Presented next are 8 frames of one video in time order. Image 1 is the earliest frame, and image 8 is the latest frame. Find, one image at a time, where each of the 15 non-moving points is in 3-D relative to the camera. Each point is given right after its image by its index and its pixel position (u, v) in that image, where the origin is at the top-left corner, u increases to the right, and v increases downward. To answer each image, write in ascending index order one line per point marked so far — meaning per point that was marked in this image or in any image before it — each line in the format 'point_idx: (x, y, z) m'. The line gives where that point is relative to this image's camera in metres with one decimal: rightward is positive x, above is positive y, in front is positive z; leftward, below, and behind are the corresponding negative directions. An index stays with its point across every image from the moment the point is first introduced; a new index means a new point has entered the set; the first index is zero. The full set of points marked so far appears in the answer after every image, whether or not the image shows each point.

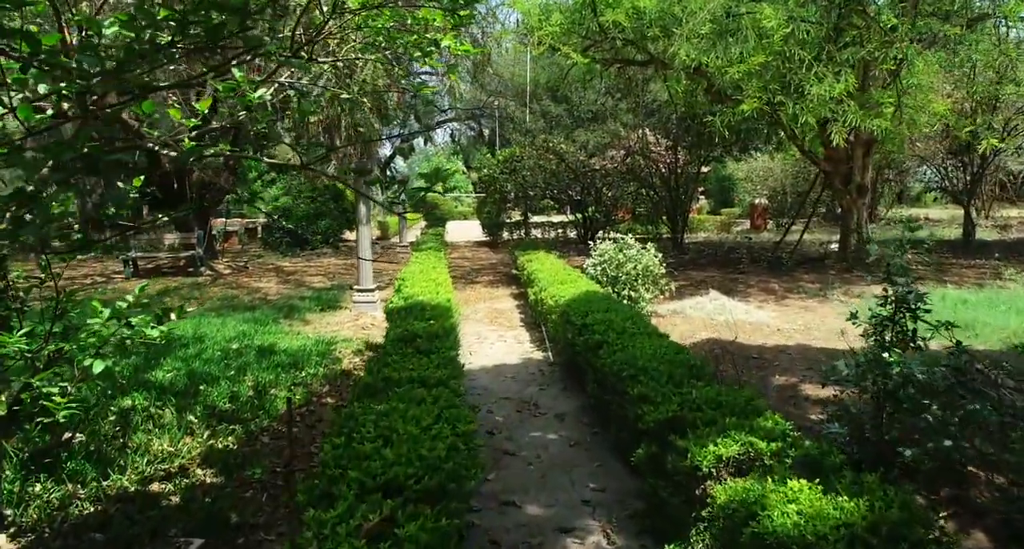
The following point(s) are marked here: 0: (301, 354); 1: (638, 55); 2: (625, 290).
0: (-1.8, -0.7, +5.9) m
1: (+1.8, +3.2, +10.5) m
2: (+1.2, -0.2, +7.5) m
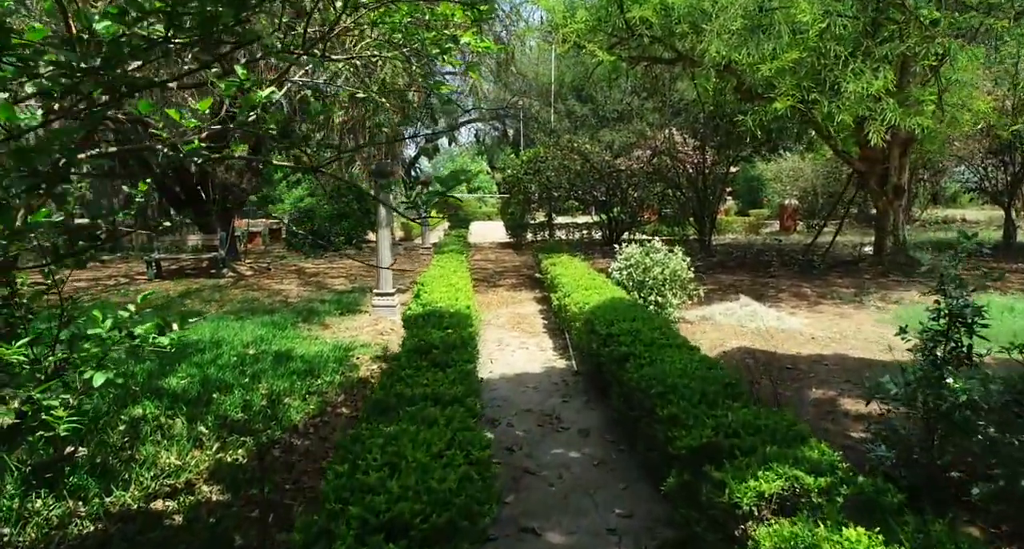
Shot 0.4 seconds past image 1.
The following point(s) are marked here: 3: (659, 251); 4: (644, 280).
0: (-1.6, -0.7, +5.8) m
1: (+2.2, +3.2, +10.2) m
2: (+1.4, -0.2, +7.2) m
3: (+1.6, +0.2, +7.6) m
4: (+1.4, -0.1, +7.3) m
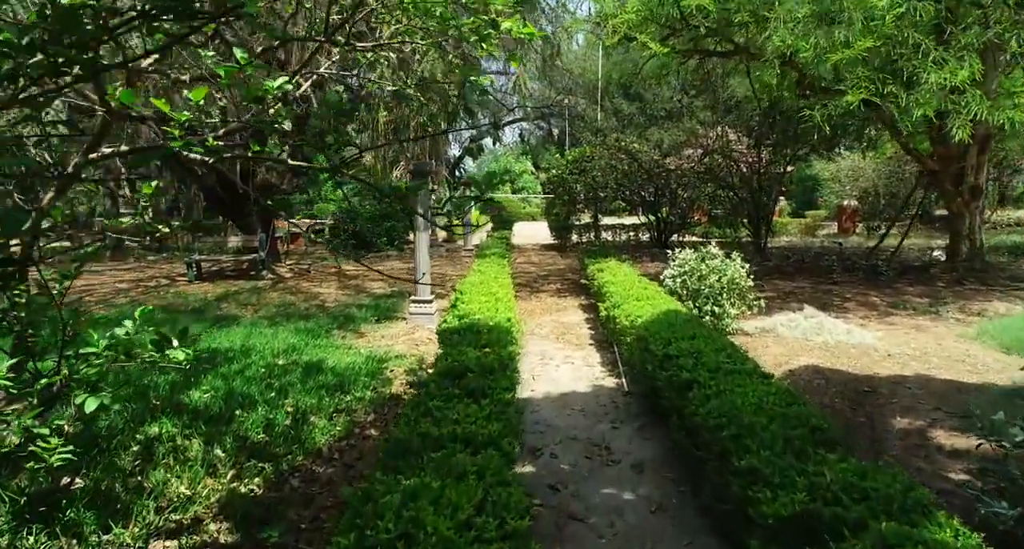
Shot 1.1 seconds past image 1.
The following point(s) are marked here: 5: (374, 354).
0: (-1.2, -0.8, +5.4) m
1: (+2.8, +3.1, +9.6) m
2: (+1.8, -0.3, +6.7) m
3: (+2.0, +0.2, +7.1) m
4: (+1.8, -0.1, +6.8) m
5: (-1.2, -0.7, +6.1) m
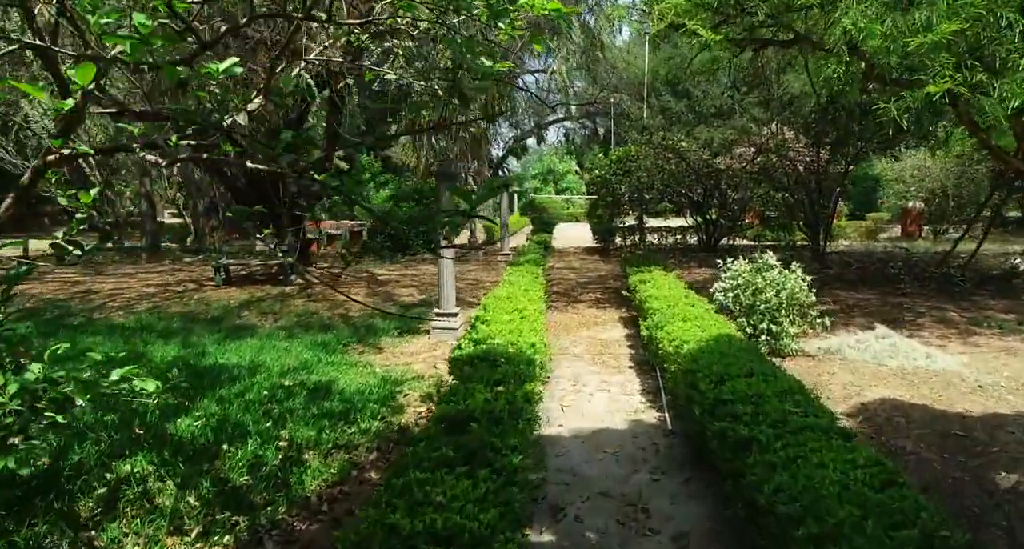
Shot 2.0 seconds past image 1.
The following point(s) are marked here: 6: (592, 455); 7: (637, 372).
0: (-1.1, -0.9, +4.9) m
1: (+3.3, +3.0, +8.8) m
2: (+2.1, -0.4, +6.0) m
3: (+2.3, +0.1, +6.3) m
4: (+2.1, -0.2, +6.1) m
5: (-1.0, -0.8, +5.5) m
6: (+0.4, -1.0, +3.8) m
7: (+0.9, -0.7, +5.3) m
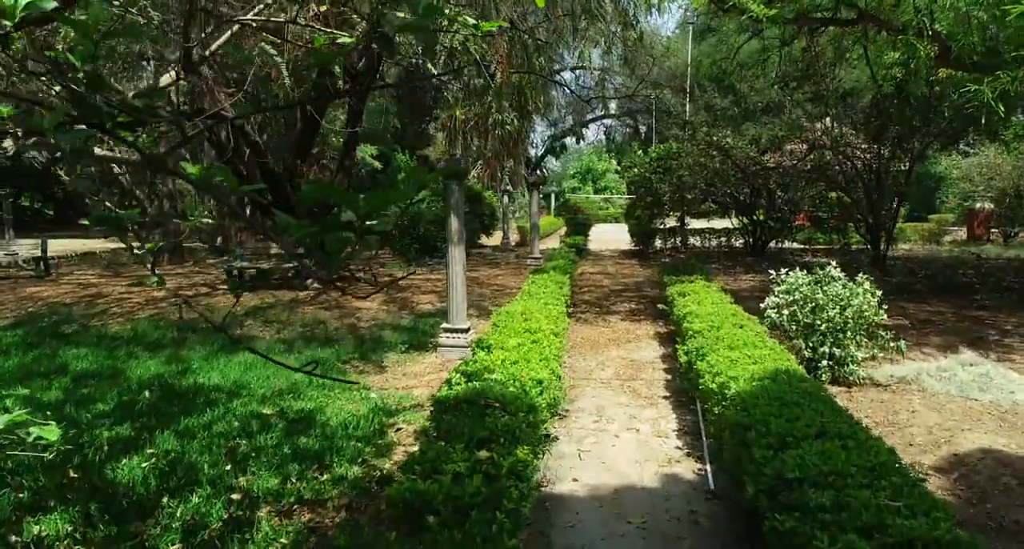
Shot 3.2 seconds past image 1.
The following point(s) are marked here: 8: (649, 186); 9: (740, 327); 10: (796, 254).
0: (-1.0, -0.9, +4.2) m
1: (+3.6, +2.9, +7.8) m
2: (+2.2, -0.5, +5.0) m
3: (+2.4, 0.0, +5.4) m
4: (+2.2, -0.3, +5.2) m
5: (-0.9, -0.9, +4.8) m
6: (+0.4, -1.0, +2.9) m
7: (+1.0, -0.8, +4.5) m
8: (+3.1, +2.0, +16.1) m
9: (+1.5, -0.3, +4.6) m
10: (+6.4, +0.5, +16.0) m
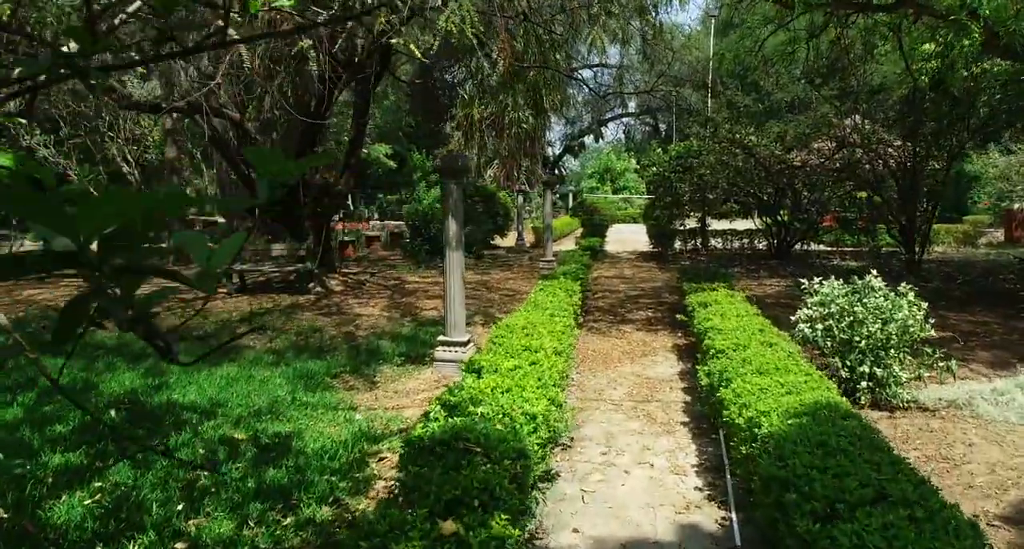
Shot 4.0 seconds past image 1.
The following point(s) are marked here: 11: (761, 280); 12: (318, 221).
0: (-1.0, -1.0, +3.7) m
1: (+3.7, +2.8, +7.2) m
2: (+2.2, -0.6, +4.5) m
3: (+2.5, -0.1, +4.8) m
4: (+2.2, -0.4, +4.6) m
5: (-0.9, -0.9, +4.3) m
6: (+0.4, -1.1, +2.4) m
7: (+1.0, -0.9, +4.0) m
8: (+3.4, +1.9, +15.5) m
9: (+1.5, -0.4, +4.1) m
10: (+6.7, +0.4, +15.3) m
11: (+3.8, -0.1, +10.7) m
12: (-3.0, +0.8, +11.0) m
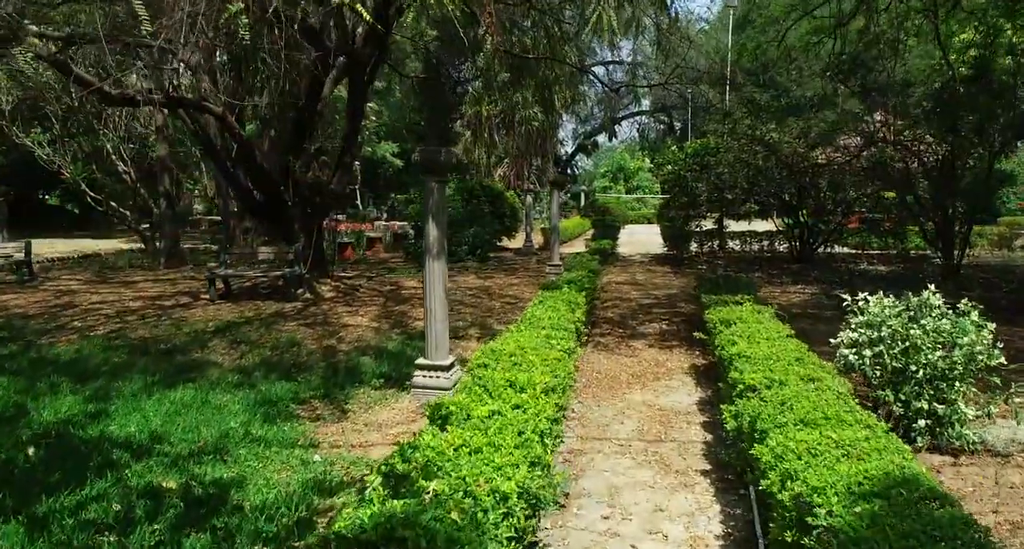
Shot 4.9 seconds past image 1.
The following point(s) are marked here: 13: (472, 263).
0: (-1.1, -1.1, +3.0) m
1: (+3.7, +2.7, +6.4) m
2: (+2.1, -0.7, +3.7) m
3: (+2.4, -0.2, +4.0) m
4: (+2.1, -0.5, +3.8) m
5: (-0.9, -1.0, +3.6) m
6: (+0.2, -1.2, +1.7) m
7: (+0.9, -1.0, +3.2) m
8: (+3.5, +1.8, +14.7) m
9: (+1.4, -0.5, +3.3) m
10: (+6.8, +0.3, +14.5) m
11: (+3.8, -0.2, +9.9) m
12: (-2.9, +0.8, +10.4) m
13: (-0.8, +0.2, +14.6) m
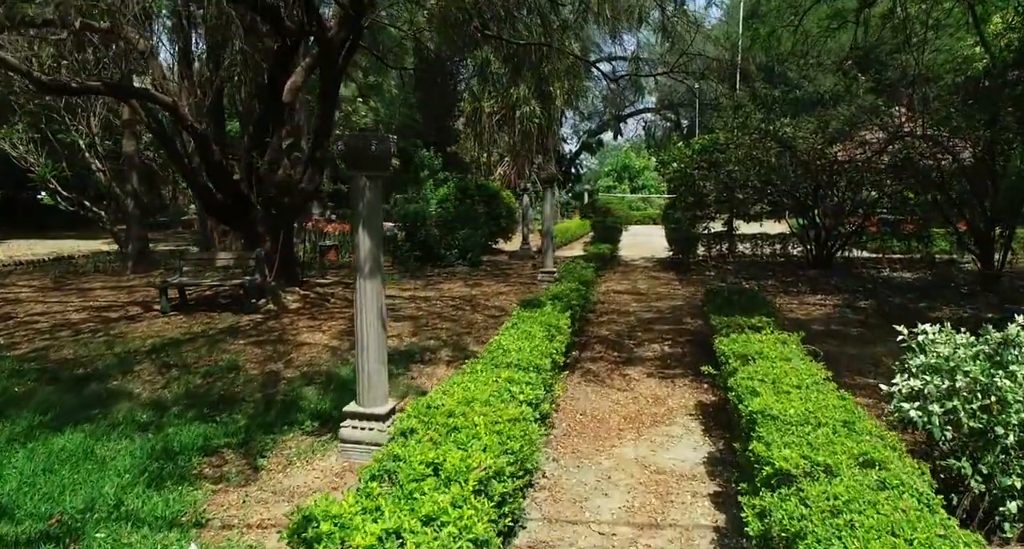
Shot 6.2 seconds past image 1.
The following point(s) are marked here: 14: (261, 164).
0: (-1.3, -1.2, +2.0) m
1: (+3.5, +2.6, +5.4) m
2: (+1.9, -0.8, +2.7) m
3: (+2.2, -0.3, +3.0) m
4: (+1.9, -0.6, +2.8) m
5: (-1.2, -1.1, +2.6) m
6: (0.0, -1.3, +0.7) m
7: (+0.7, -1.1, +2.3) m
8: (+3.4, +1.7, +13.7) m
9: (+1.2, -0.6, +2.3) m
10: (+6.7, +0.2, +13.4) m
11: (+3.6, -0.3, +8.9) m
12: (-3.1, +0.7, +9.4) m
13: (-0.9, +0.1, +13.6) m
14: (-3.3, +1.4, +9.3) m
